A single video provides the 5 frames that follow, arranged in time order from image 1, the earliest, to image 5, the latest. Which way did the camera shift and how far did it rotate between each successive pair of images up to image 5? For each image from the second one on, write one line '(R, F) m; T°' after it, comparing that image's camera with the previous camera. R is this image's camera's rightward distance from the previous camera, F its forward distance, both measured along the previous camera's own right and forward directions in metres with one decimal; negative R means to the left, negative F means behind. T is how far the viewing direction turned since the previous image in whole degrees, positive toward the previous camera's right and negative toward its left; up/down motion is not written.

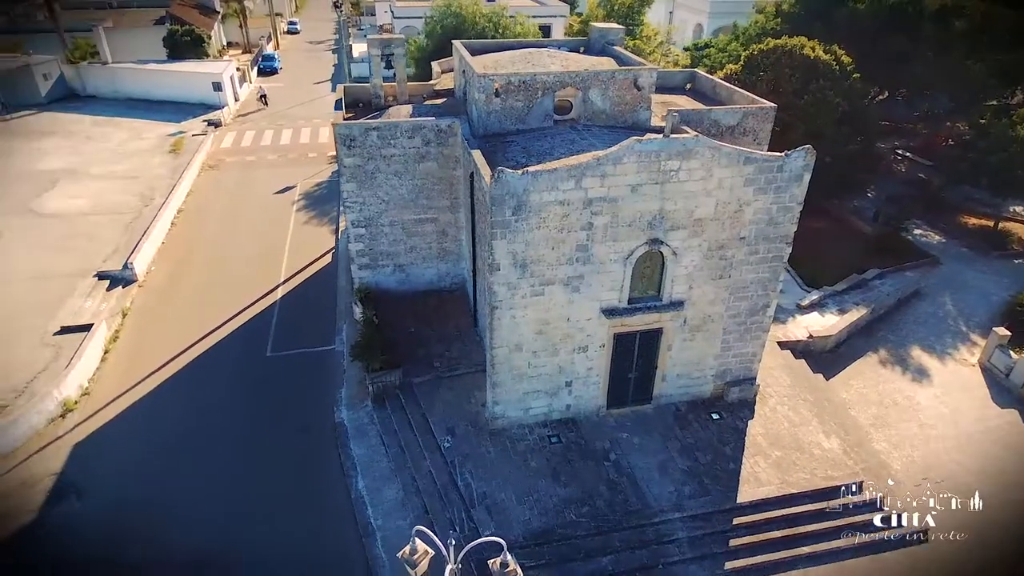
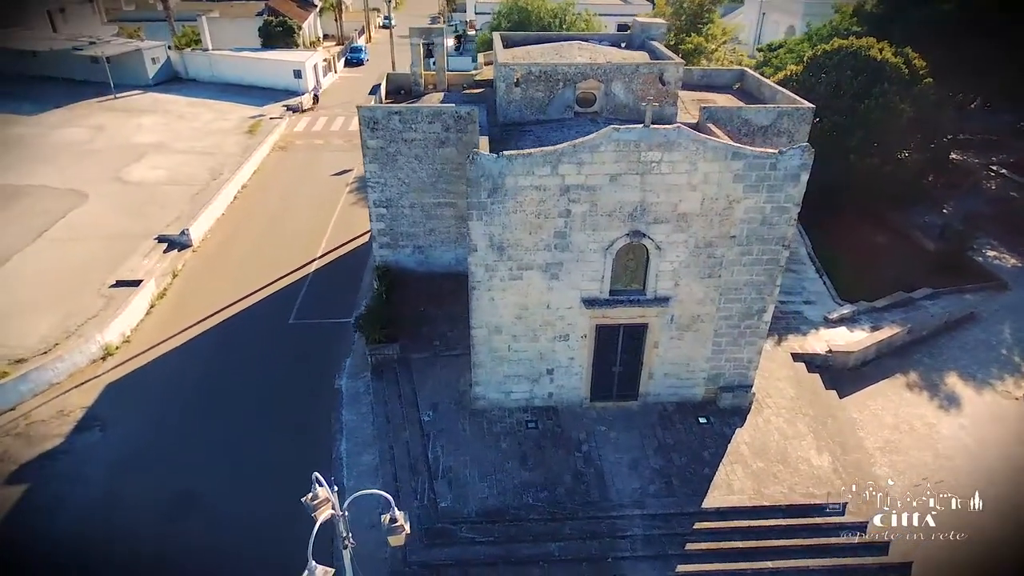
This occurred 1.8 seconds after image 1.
(+2.2, -0.1) m; -8°
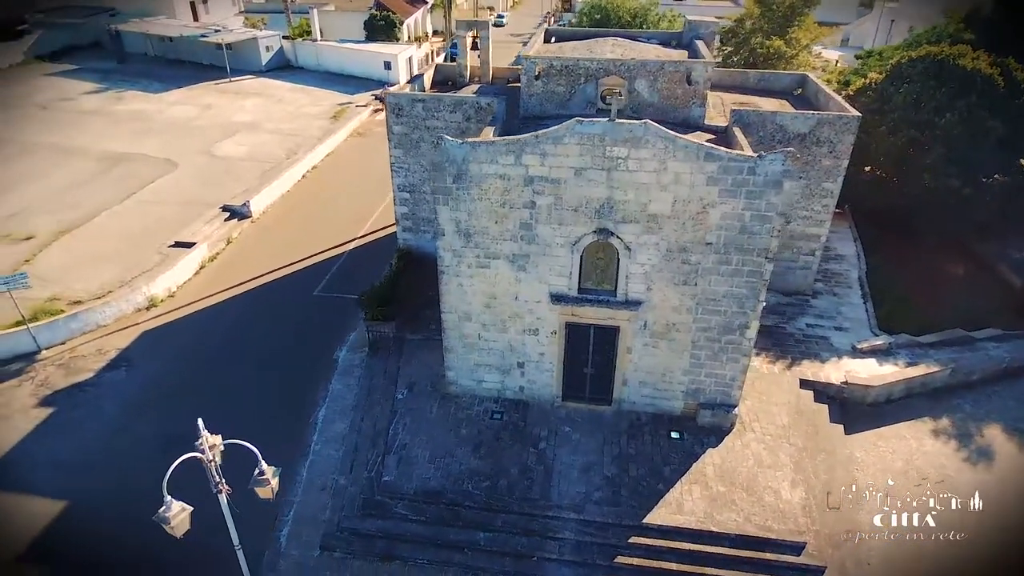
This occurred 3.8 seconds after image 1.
(+2.9, +0.3) m; -10°
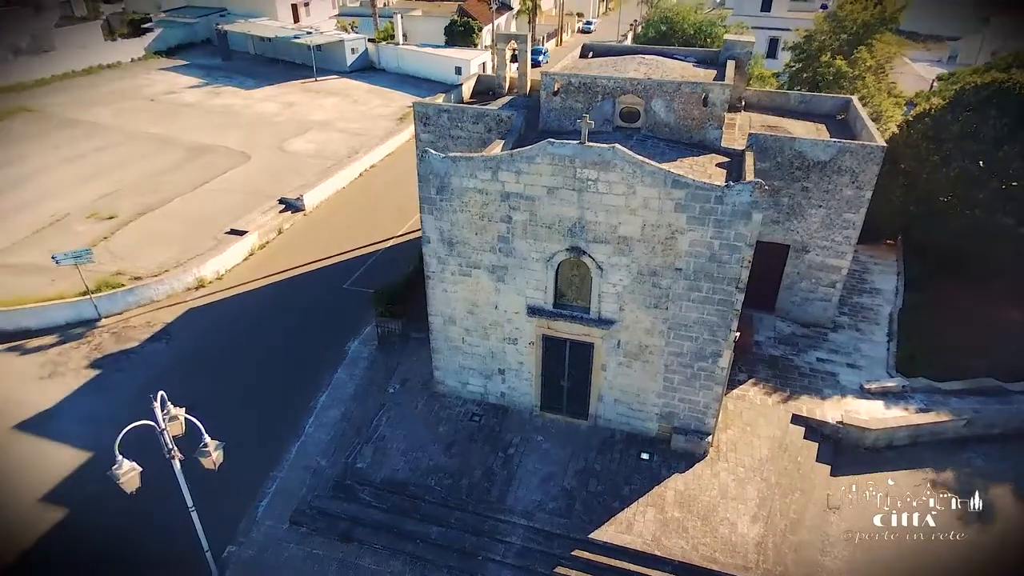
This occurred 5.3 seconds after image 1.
(+2.2, -0.4) m; -8°
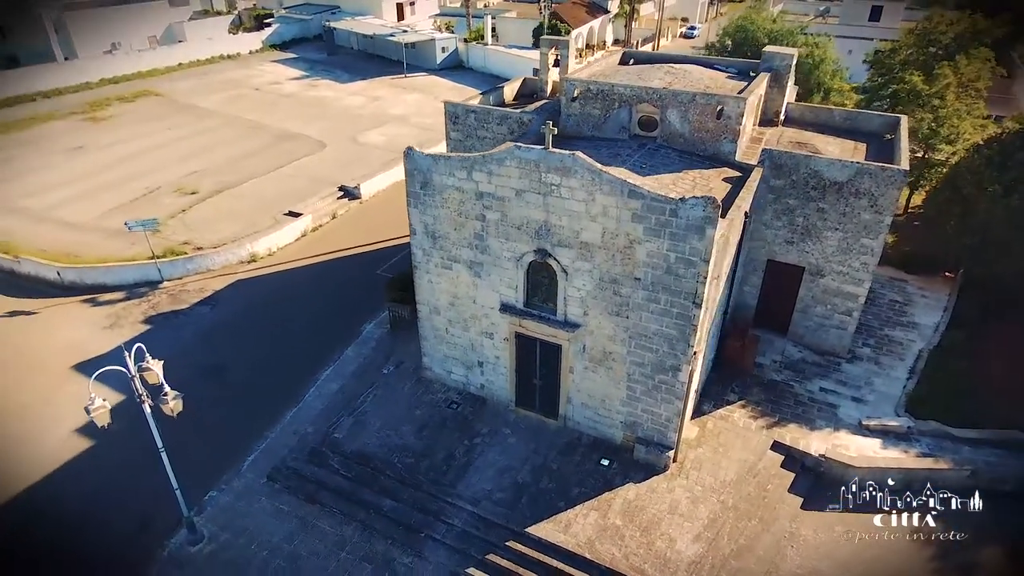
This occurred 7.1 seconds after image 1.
(+2.7, -0.3) m; -9°
